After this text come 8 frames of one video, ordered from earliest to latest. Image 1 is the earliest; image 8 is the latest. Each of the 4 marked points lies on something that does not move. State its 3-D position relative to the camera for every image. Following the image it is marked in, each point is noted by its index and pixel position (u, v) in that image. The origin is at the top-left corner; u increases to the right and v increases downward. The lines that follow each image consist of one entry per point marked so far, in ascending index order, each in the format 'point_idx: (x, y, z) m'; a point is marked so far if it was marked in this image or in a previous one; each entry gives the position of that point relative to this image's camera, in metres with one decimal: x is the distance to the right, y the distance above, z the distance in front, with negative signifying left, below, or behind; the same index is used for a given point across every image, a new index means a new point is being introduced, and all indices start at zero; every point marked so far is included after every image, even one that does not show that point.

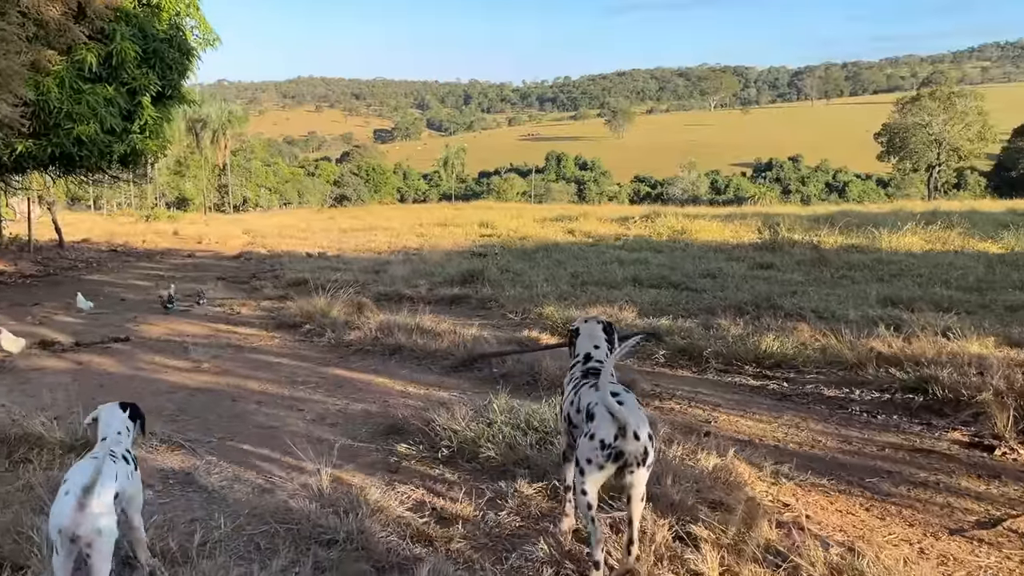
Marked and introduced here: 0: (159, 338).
0: (-2.9, -0.4, +7.1) m
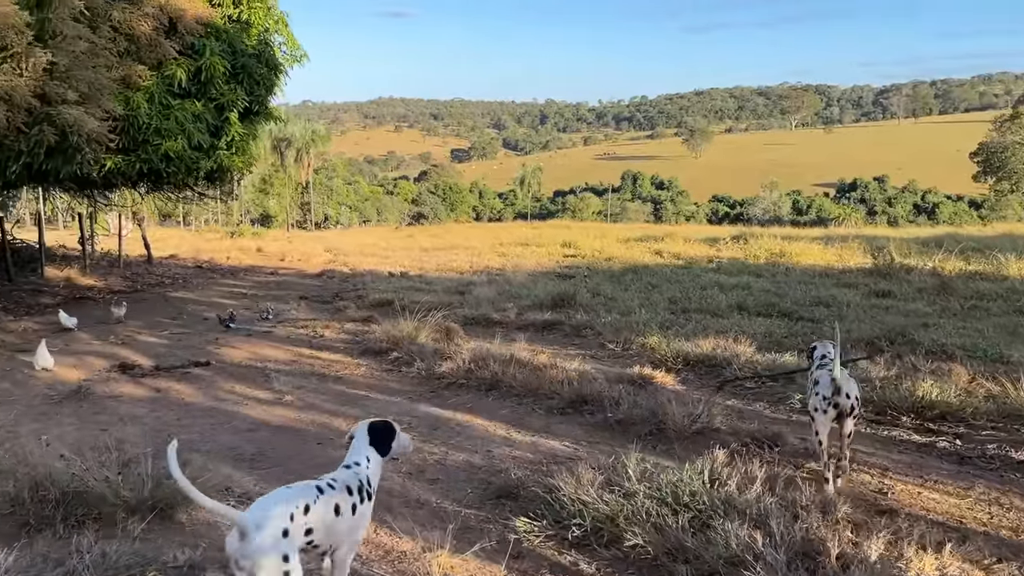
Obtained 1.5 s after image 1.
0: (-2.2, -0.6, +6.7) m
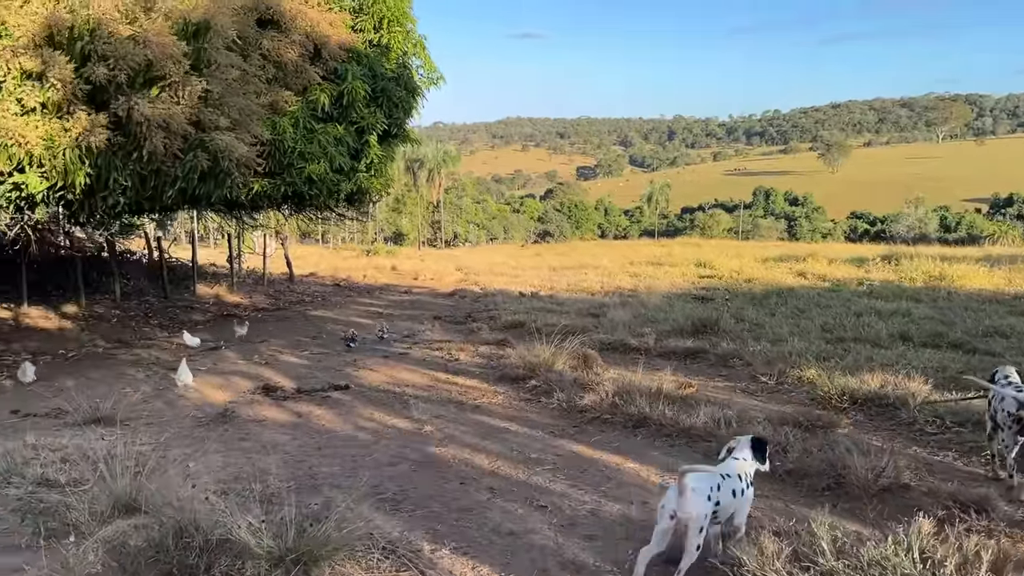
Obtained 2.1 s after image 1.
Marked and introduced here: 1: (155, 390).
0: (-1.0, -0.8, +6.6) m
1: (-2.8, -0.8, +6.6) m
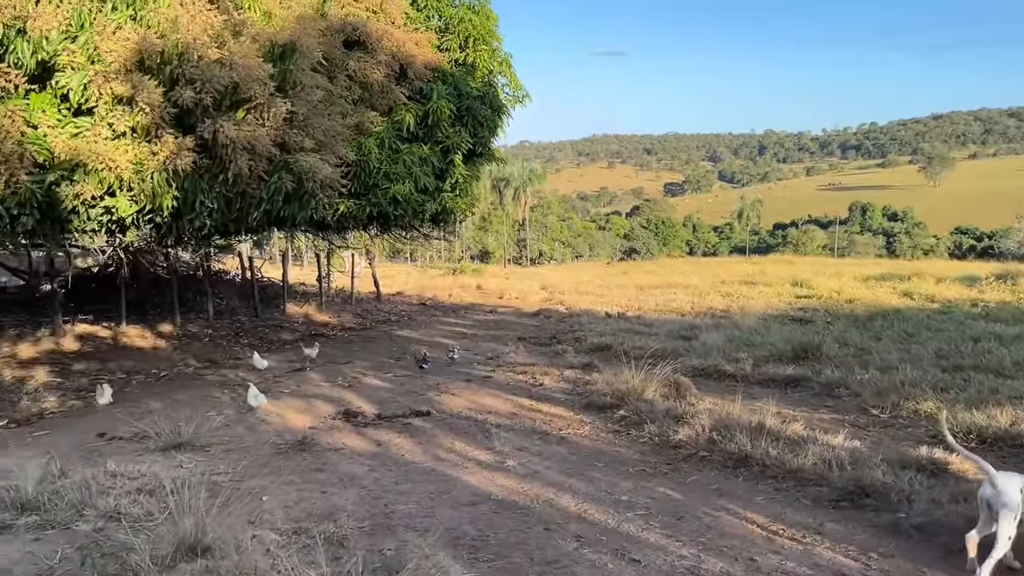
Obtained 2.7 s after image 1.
0: (-0.4, -1.0, +6.4) m
1: (-2.1, -1.0, +6.5) m
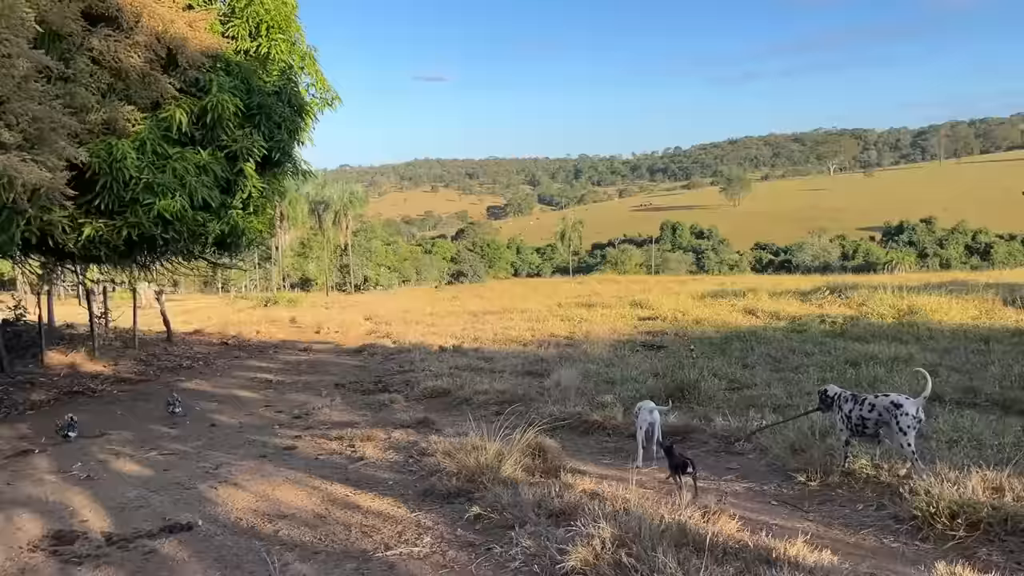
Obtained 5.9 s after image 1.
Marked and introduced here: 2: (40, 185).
0: (-1.4, -1.2, +4.4) m
1: (-3.1, -1.3, +4.1) m
2: (-2.8, +0.6, +5.1) m
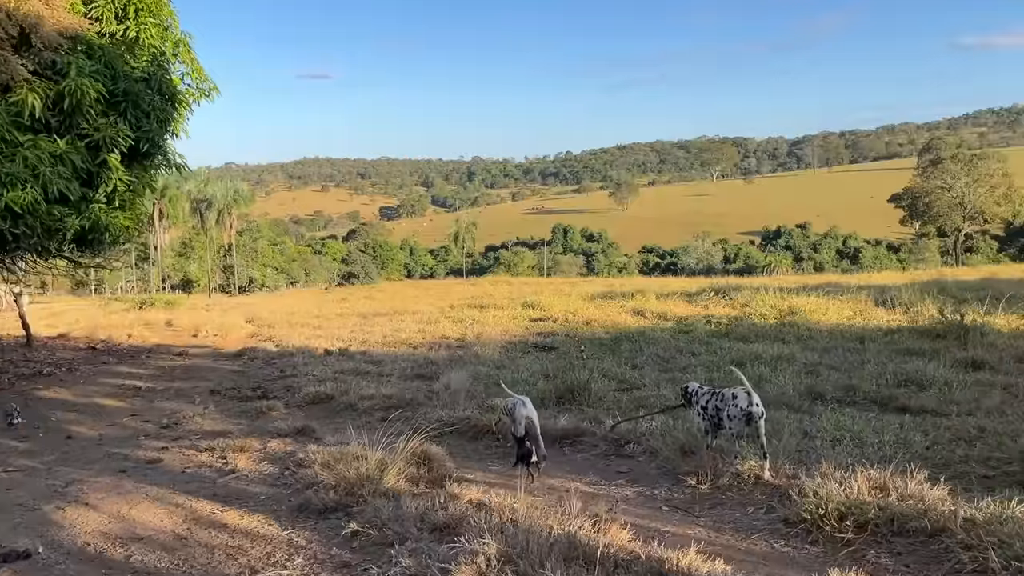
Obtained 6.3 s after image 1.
0: (-2.0, -1.2, +3.9) m
1: (-3.6, -1.3, +3.5) m
2: (-3.5, +0.6, +4.5) m
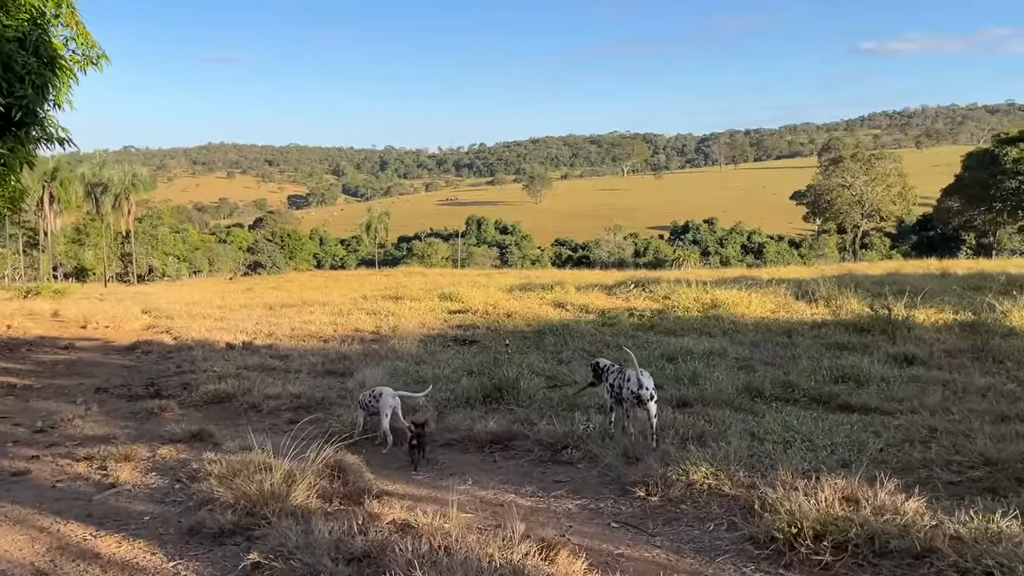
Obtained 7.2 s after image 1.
0: (-2.2, -1.2, +3.2) m
1: (-3.8, -1.2, +2.6) m
2: (-3.8, +0.7, +3.6) m
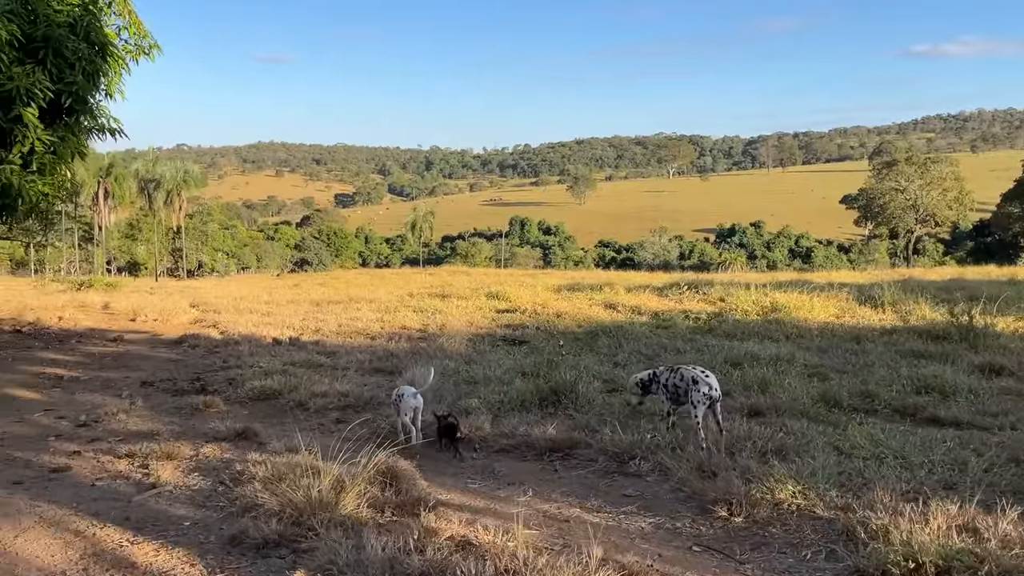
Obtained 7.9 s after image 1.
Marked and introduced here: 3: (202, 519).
0: (-2.0, -1.1, +2.9) m
1: (-3.6, -1.1, +2.4) m
2: (-3.5, +0.8, +3.4) m
3: (-1.5, -1.1, +3.9) m
